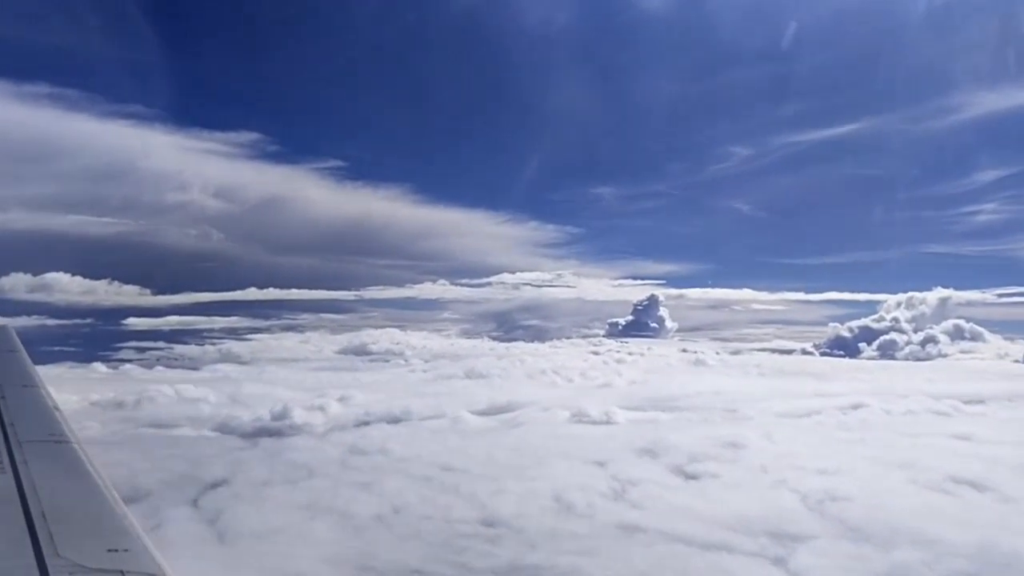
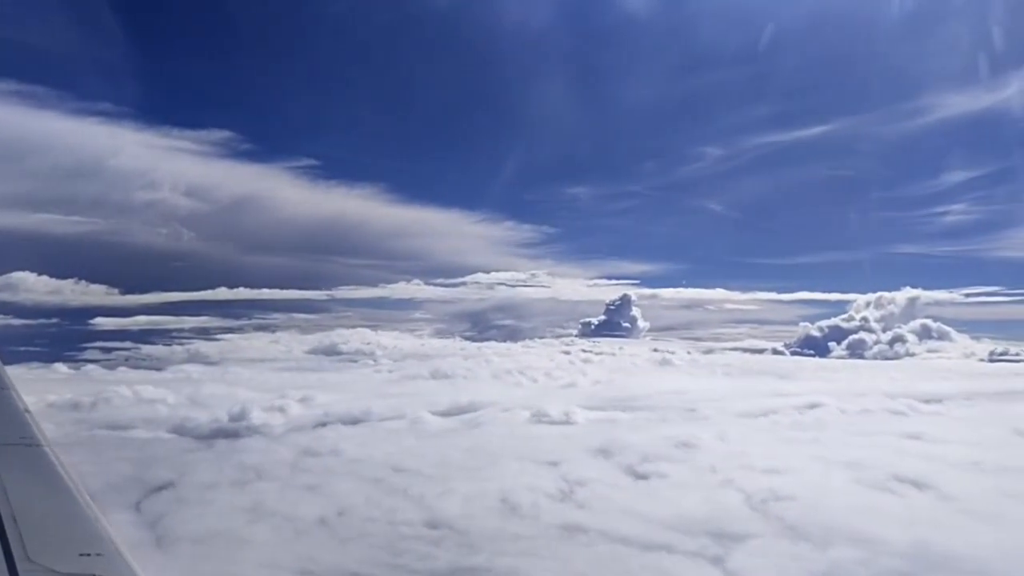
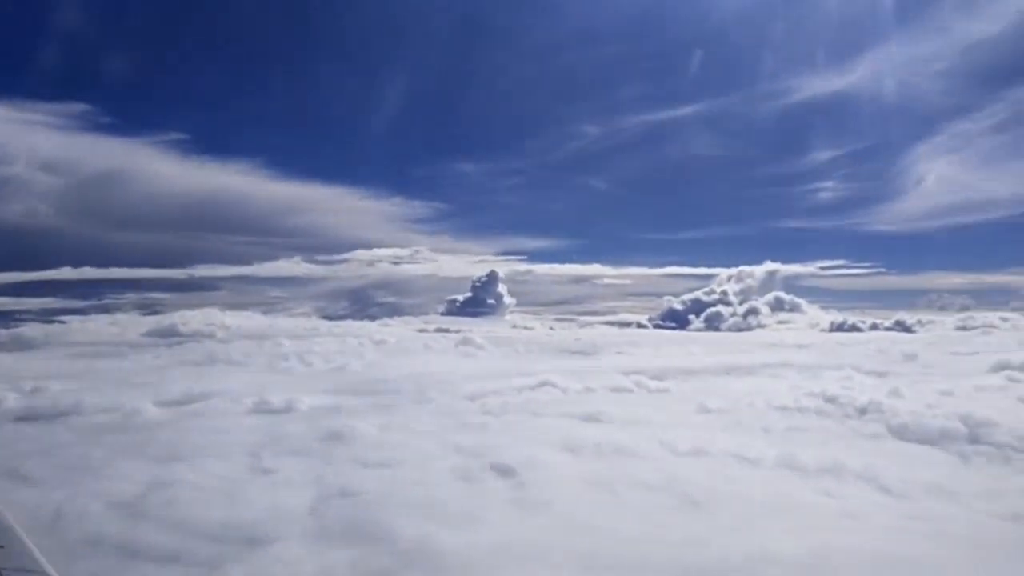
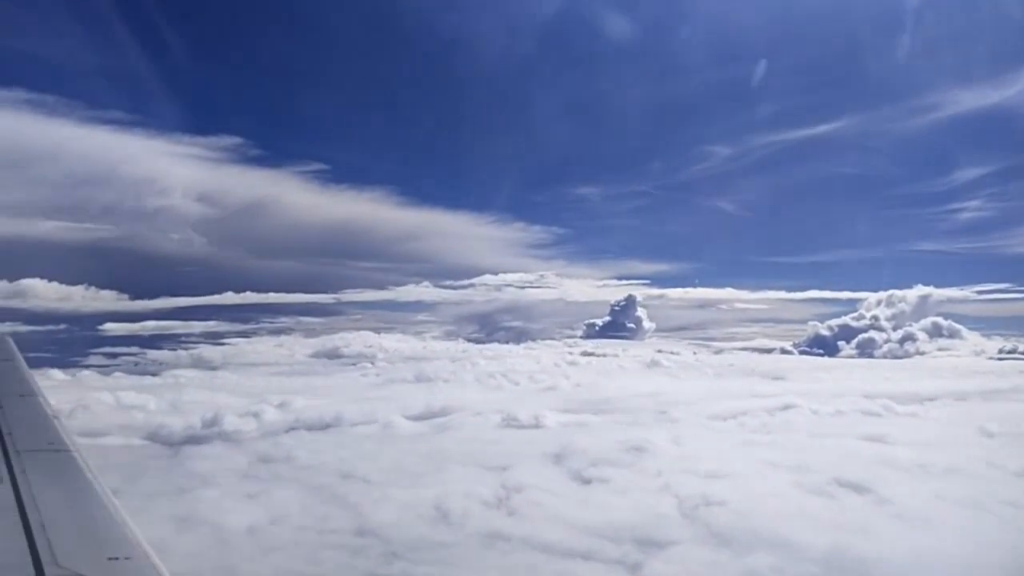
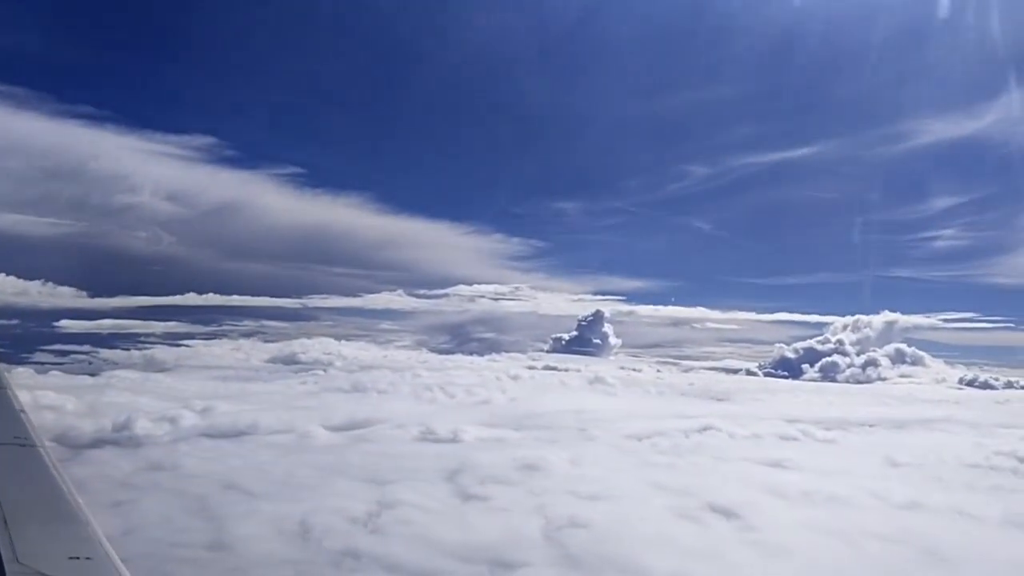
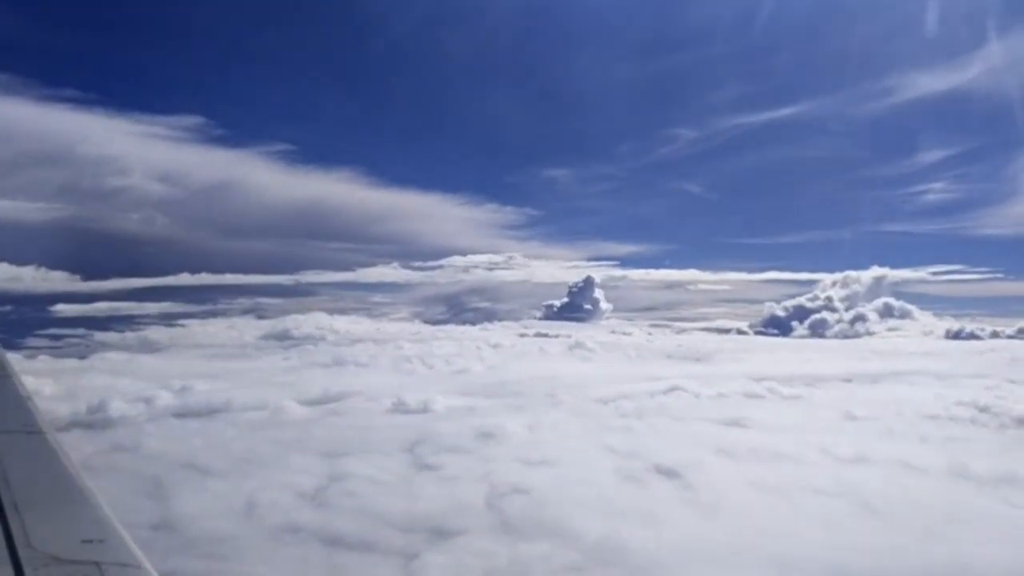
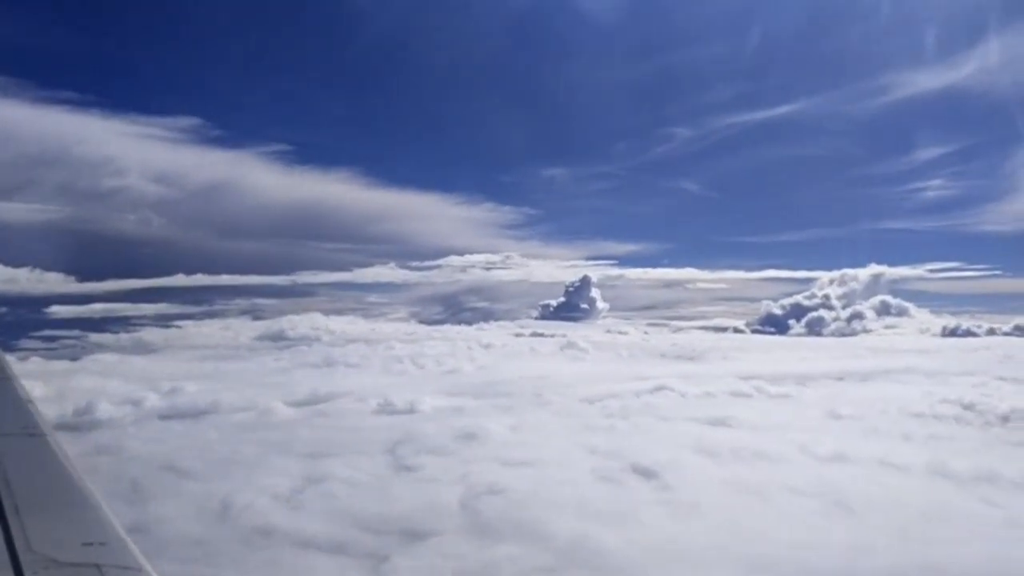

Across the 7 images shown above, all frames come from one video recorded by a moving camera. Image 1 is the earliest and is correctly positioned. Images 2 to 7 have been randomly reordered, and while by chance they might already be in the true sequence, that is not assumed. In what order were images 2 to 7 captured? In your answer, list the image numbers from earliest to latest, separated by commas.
2, 4, 5, 6, 7, 3
